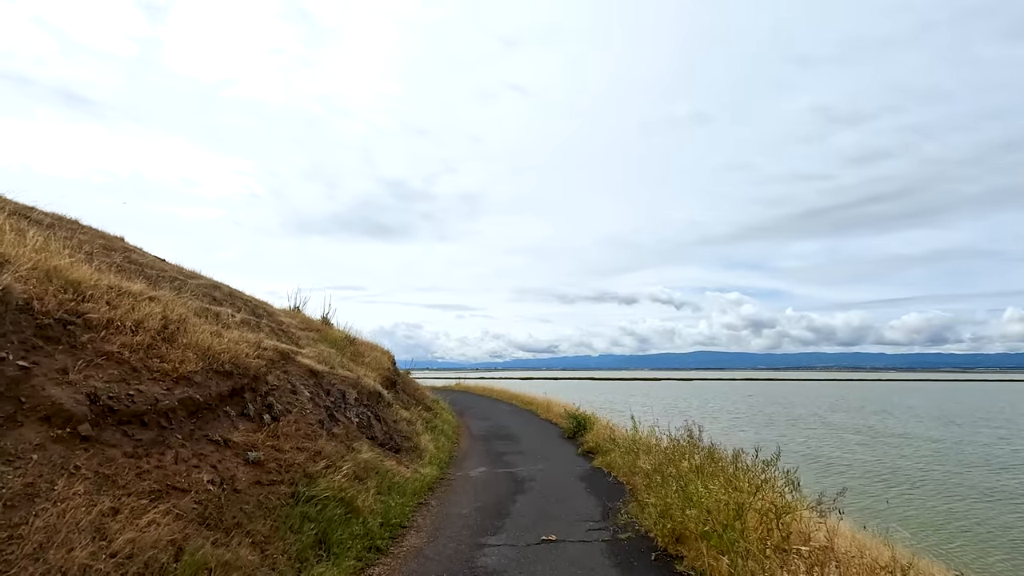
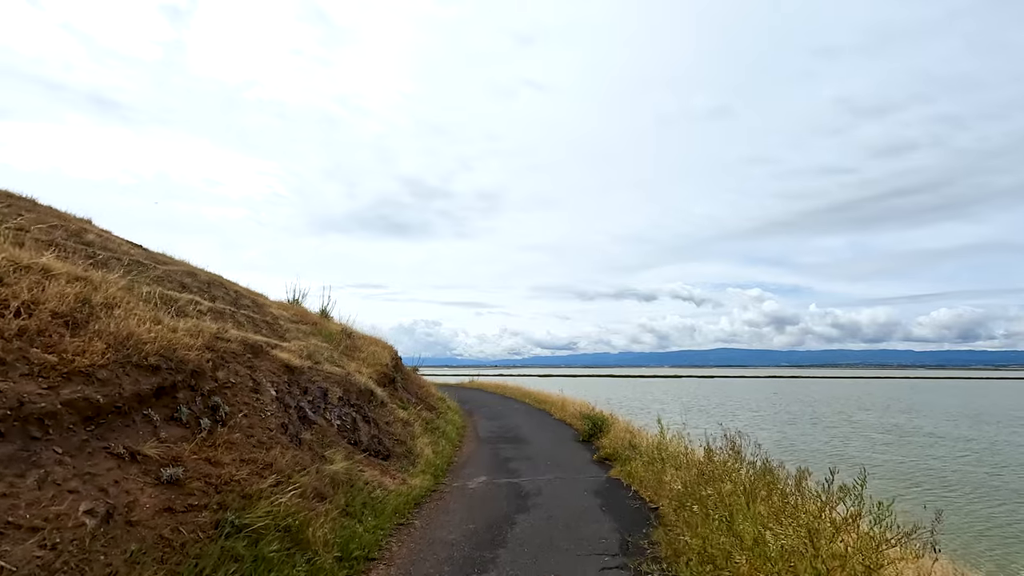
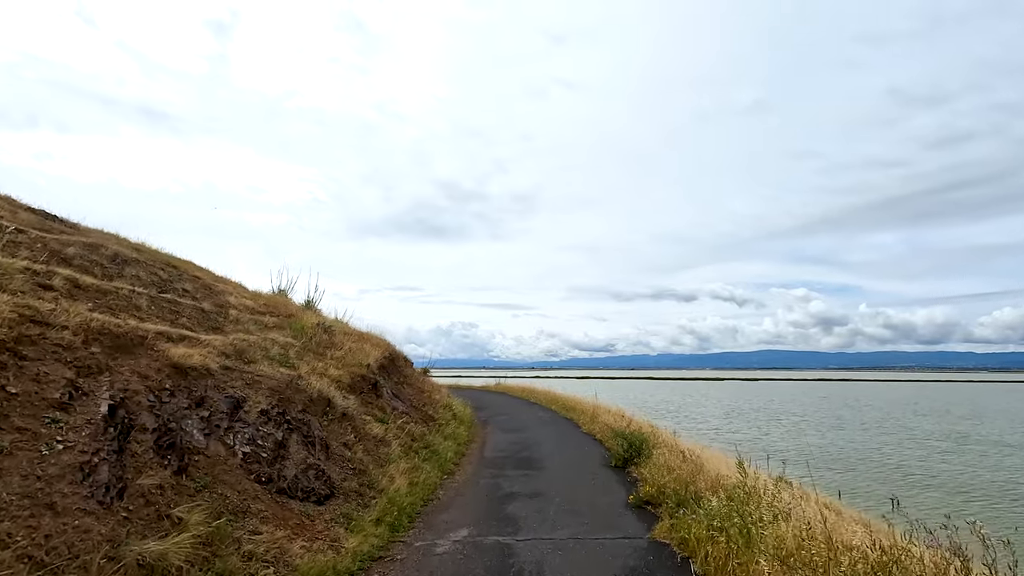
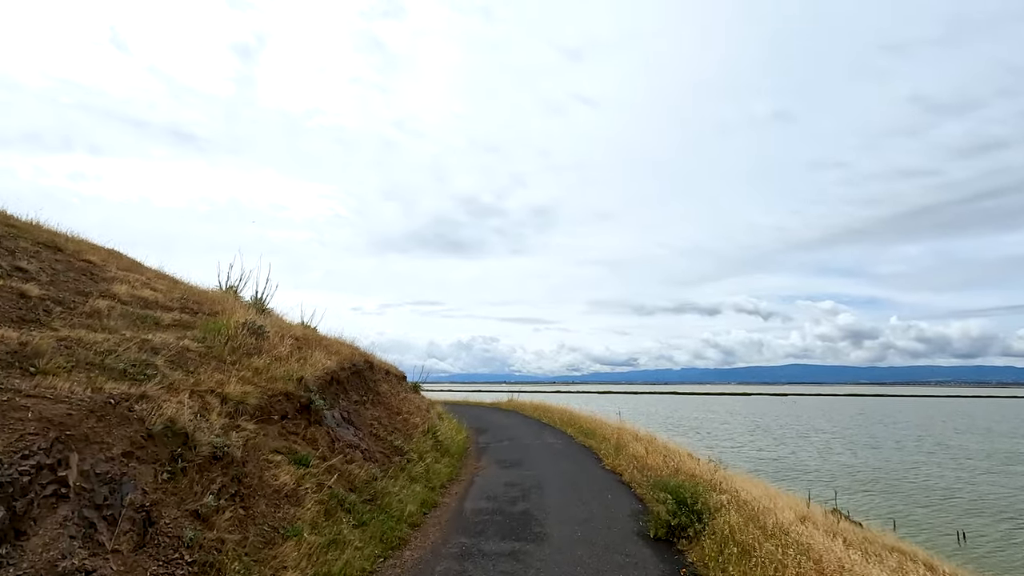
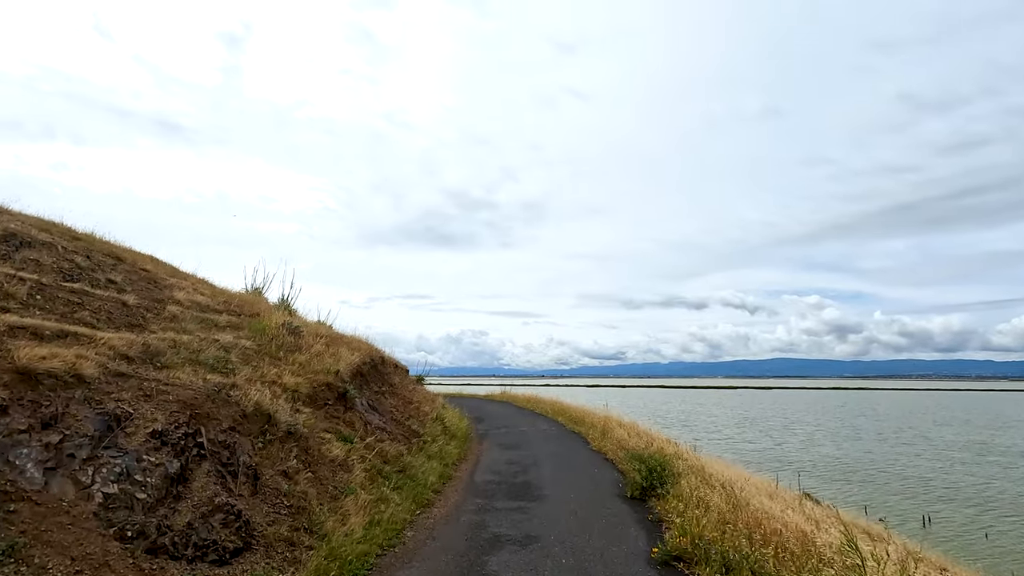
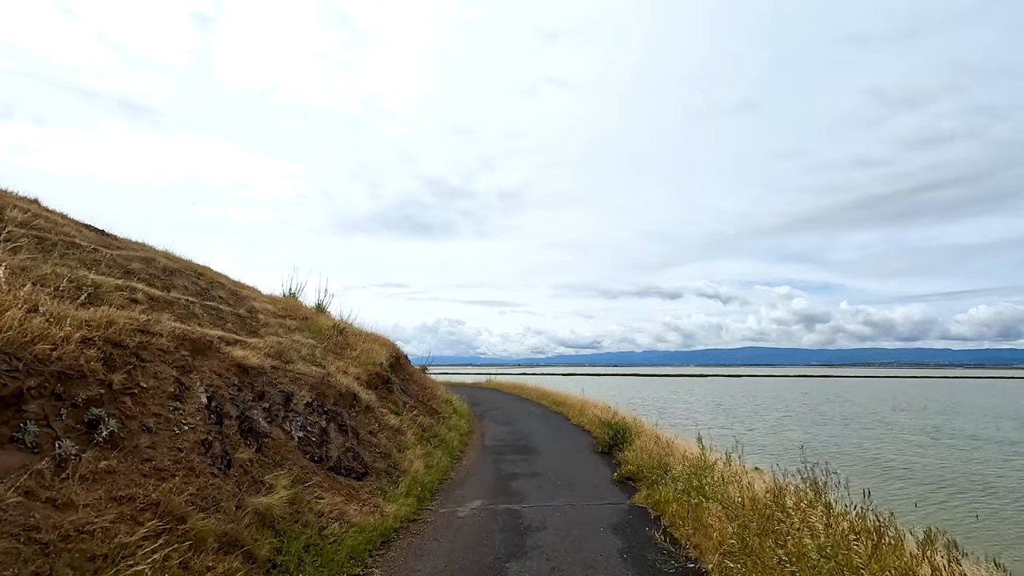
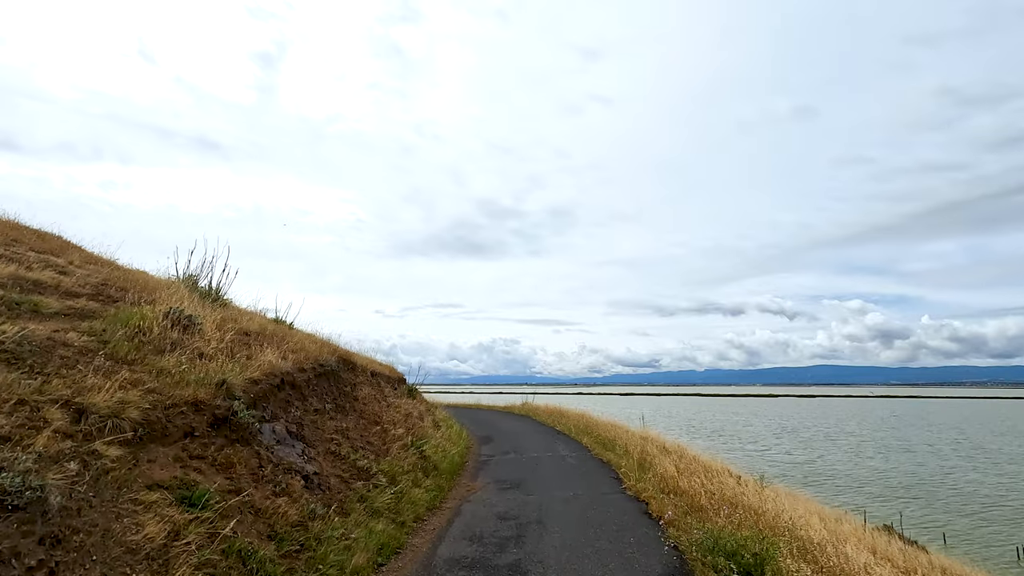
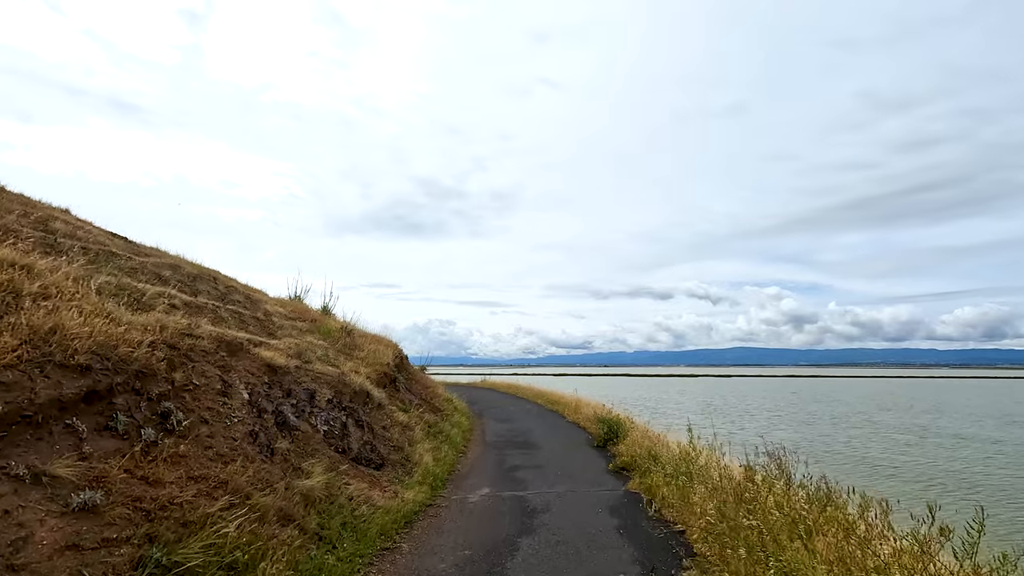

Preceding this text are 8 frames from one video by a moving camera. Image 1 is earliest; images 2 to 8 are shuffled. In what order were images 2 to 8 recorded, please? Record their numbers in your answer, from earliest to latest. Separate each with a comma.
2, 8, 6, 3, 5, 4, 7
